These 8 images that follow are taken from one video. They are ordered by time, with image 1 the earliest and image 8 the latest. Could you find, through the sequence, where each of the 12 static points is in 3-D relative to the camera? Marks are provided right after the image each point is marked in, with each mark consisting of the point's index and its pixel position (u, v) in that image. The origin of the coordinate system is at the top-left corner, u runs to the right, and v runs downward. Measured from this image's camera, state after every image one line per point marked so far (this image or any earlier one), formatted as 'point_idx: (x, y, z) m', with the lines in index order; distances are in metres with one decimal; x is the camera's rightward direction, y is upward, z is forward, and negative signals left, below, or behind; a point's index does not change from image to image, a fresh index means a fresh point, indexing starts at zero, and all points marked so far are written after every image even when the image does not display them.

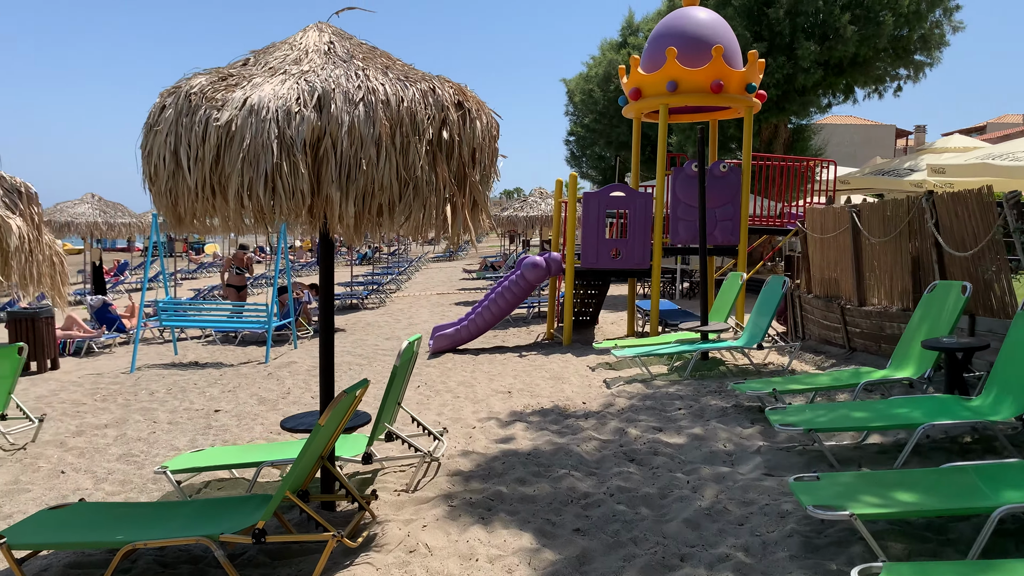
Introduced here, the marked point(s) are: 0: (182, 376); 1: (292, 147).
0: (-3.3, -0.9, +8.1) m
1: (-0.7, +0.5, +2.8) m
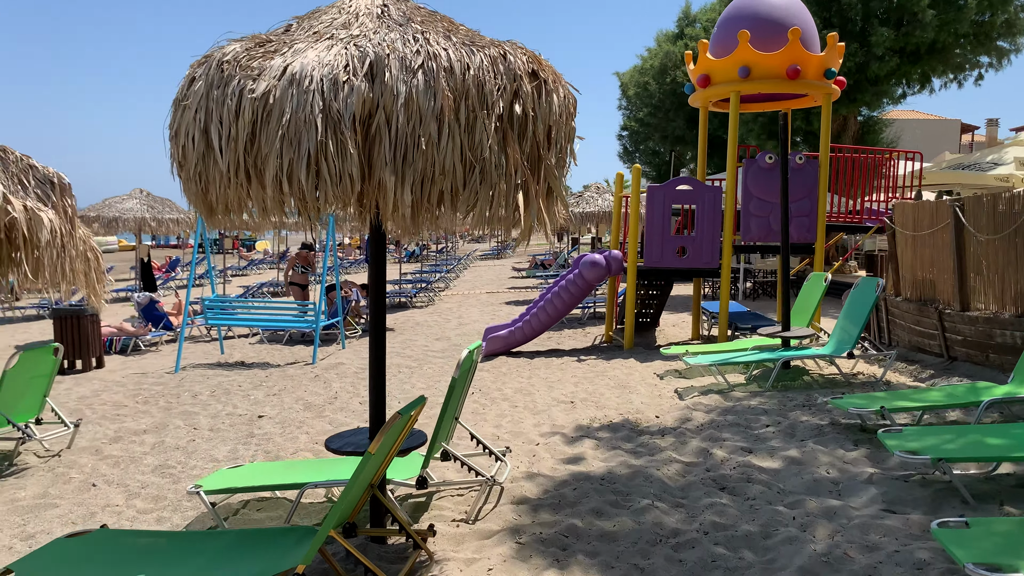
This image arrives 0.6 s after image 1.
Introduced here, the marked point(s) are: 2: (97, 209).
0: (-2.7, -0.8, +7.8) m
1: (-0.5, +0.5, +2.4) m
2: (-8.3, +1.6, +16.3) m
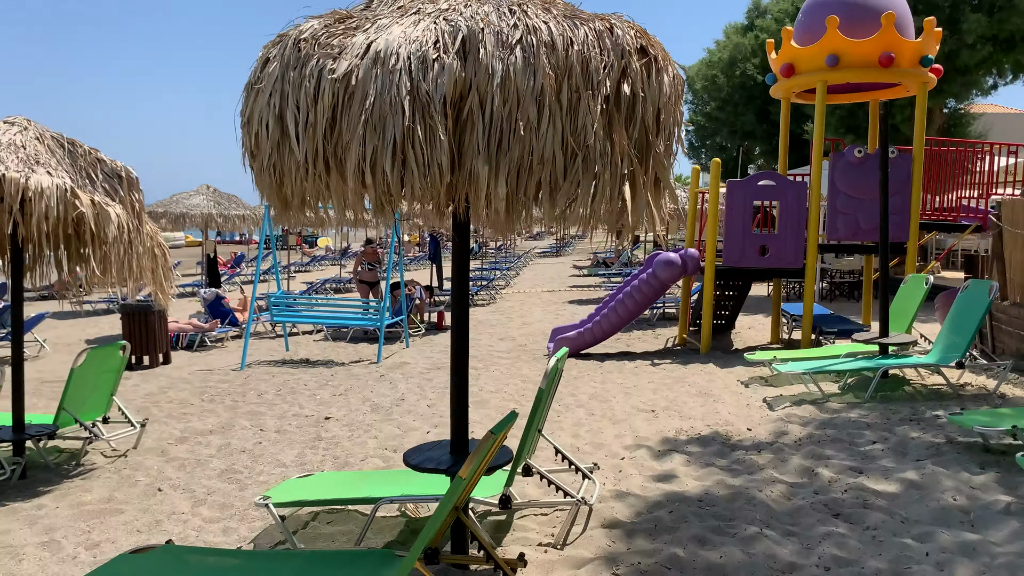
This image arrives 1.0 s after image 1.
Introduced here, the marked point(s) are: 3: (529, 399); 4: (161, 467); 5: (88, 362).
0: (-2.1, -0.8, +7.7) m
1: (-0.2, +0.5, +2.1) m
2: (-7.0, +1.7, +16.5) m
3: (+0.1, -0.8, +5.8) m
4: (-2.0, -1.0, +4.6) m
5: (-2.5, -0.4, +4.7) m
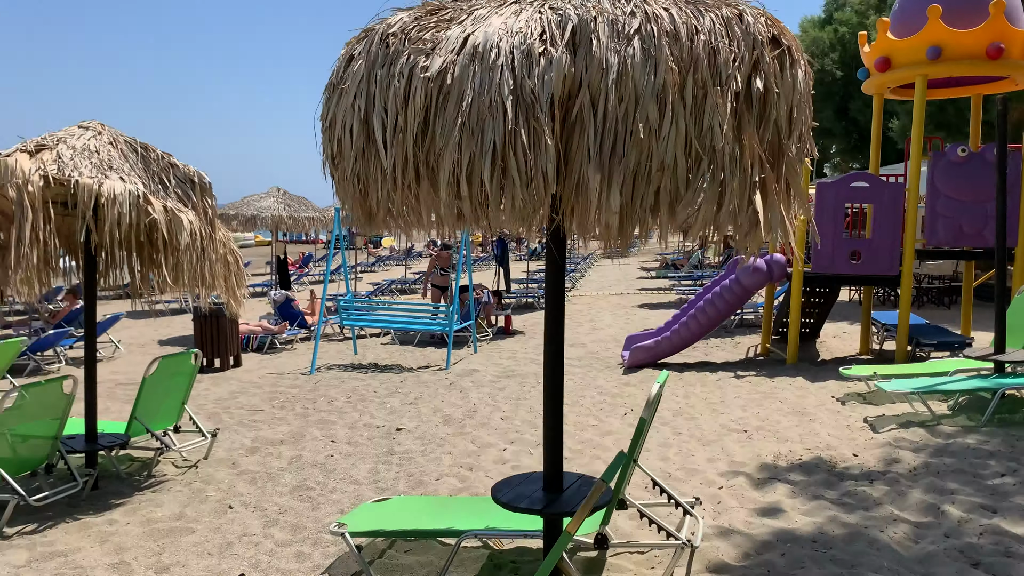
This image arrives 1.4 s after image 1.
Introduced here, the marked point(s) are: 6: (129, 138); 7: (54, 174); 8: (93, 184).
0: (-1.4, -0.9, +7.6) m
1: (+0.1, +0.4, +1.8) m
2: (-5.6, +1.7, +16.7) m
3: (+0.6, -0.8, +5.5) m
4: (-1.5, -1.0, +4.4) m
5: (-2.0, -0.5, +4.6) m
6: (-2.0, +0.8, +4.3) m
7: (-2.1, +0.5, +3.8) m
8: (-1.9, +0.5, +3.8) m
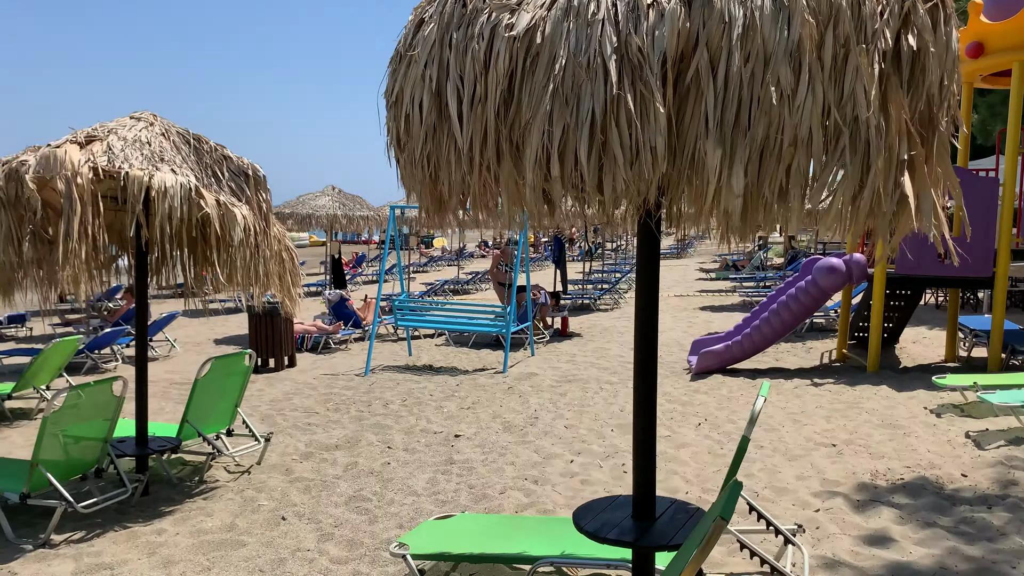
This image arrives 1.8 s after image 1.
0: (-0.9, -0.9, +7.4) m
1: (+0.2, +0.4, +1.5) m
2: (-4.5, +1.7, +16.8) m
3: (+1.1, -0.8, +5.1) m
4: (-1.2, -1.0, +4.2) m
5: (-1.6, -0.5, +4.5) m
6: (-1.6, +0.8, +4.1) m
7: (-1.8, +0.5, +3.6) m
8: (-1.6, +0.5, +3.6) m
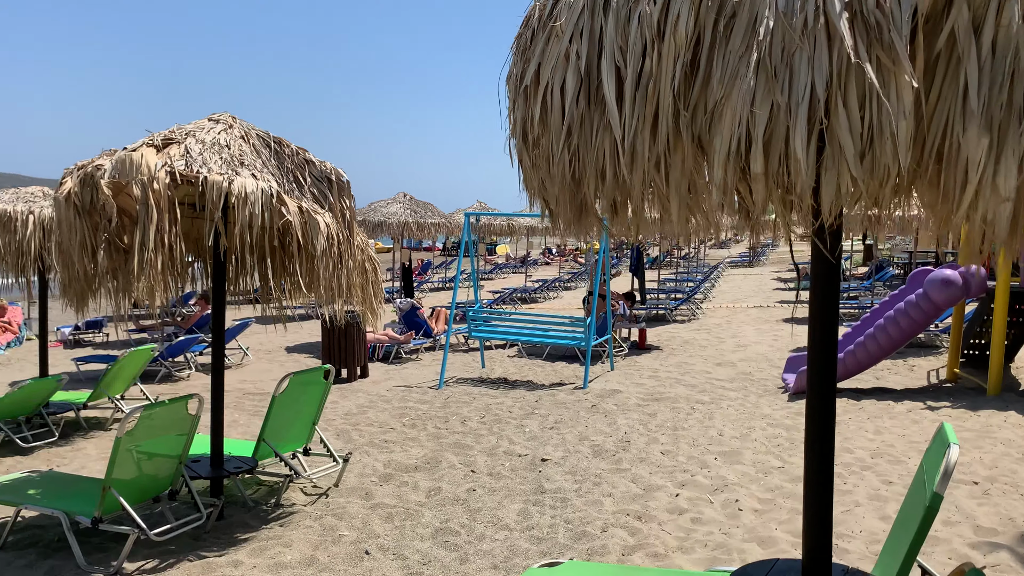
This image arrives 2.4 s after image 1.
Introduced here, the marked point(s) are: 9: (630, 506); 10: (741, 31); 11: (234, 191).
0: (-0.2, -0.9, +7.0) m
1: (+0.5, +0.4, +1.2) m
2: (-3.1, +1.5, +16.7) m
3: (+1.6, -0.9, +4.7) m
4: (-0.7, -1.1, +3.9) m
5: (-1.1, -0.5, +4.2) m
6: (-1.2, +0.7, +3.8) m
7: (-1.4, +0.5, +3.4) m
8: (-1.2, +0.4, +3.4) m
9: (+0.5, -1.0, +3.9) m
10: (+0.3, +0.4, +1.3) m
11: (-1.2, +0.4, +3.4) m
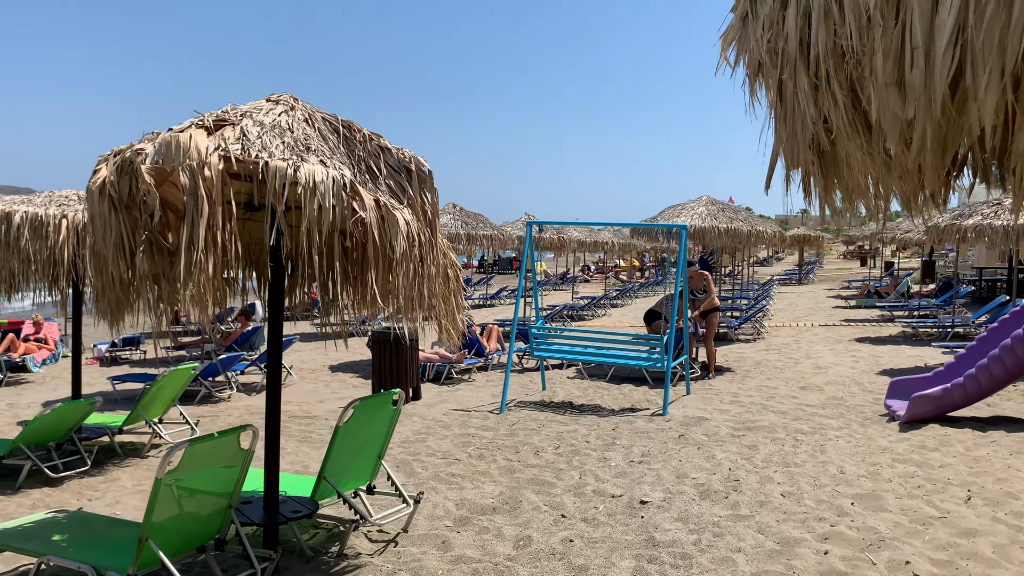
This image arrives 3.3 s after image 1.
0: (+0.4, -1.1, +6.4) m
1: (+0.9, +0.4, +0.5) m
2: (-2.2, +1.2, +16.2) m
3: (+2.1, -1.0, +3.9) m
4: (-0.3, -1.1, +3.3) m
5: (-0.7, -0.6, +3.6) m
6: (-0.7, +0.7, +3.3) m
7: (-0.9, +0.5, +2.8) m
8: (-0.8, +0.4, +2.8) m
9: (+1.0, -1.1, +3.2) m
10: (+0.7, +0.4, +0.6) m
11: (-0.7, +0.4, +2.8) m
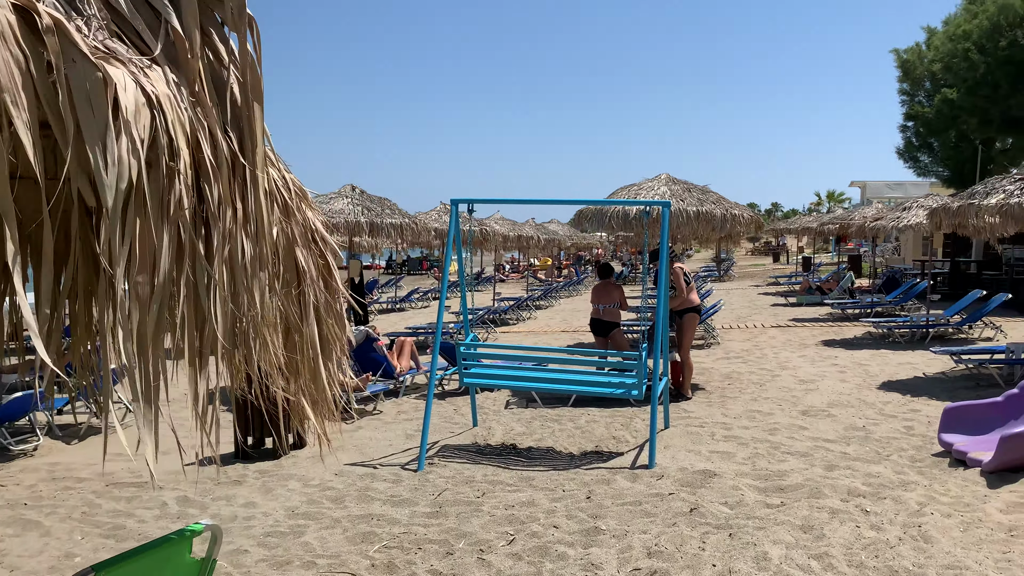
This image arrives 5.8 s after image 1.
0: (0.0, -1.1, +4.4) m
1: (+1.1, +0.4, -1.4) m
2: (-3.7, +1.1, +13.9) m
3: (+1.9, -1.0, +2.1) m
4: (-0.3, -1.2, +1.2) m
5: (-0.8, -0.6, +1.5) m
6: (-0.8, +0.7, +1.2) m
7: (-1.0, +0.4, +0.7) m
8: (-0.8, +0.4, +0.7) m
9: (+0.9, -1.1, +1.3) m
10: (+0.9, +0.4, -1.3) m
11: (-0.7, +0.3, +0.7) m
